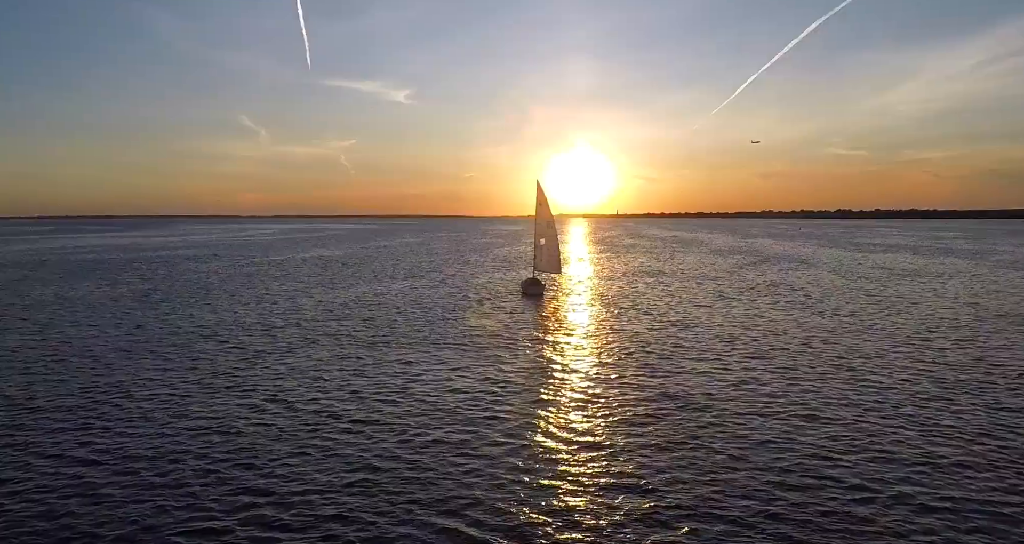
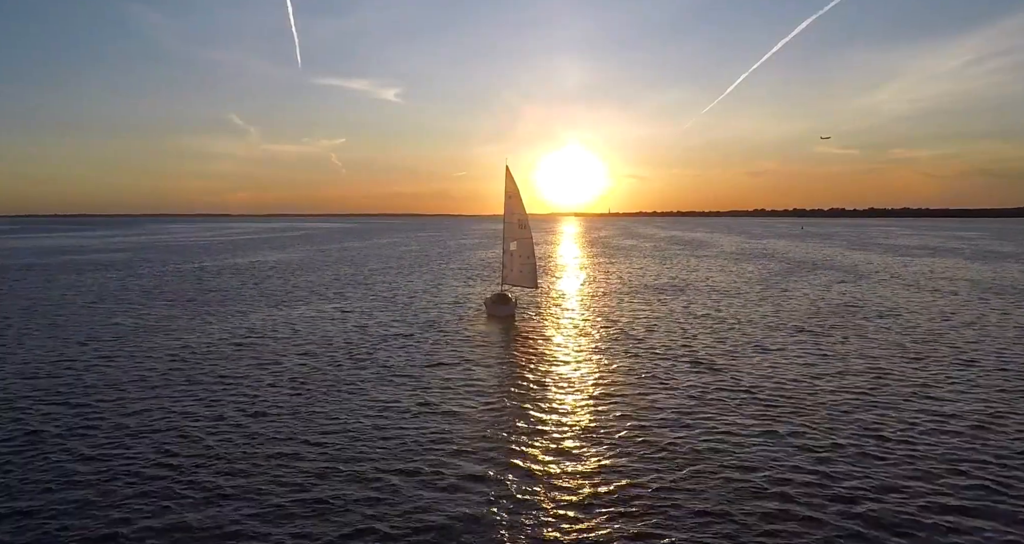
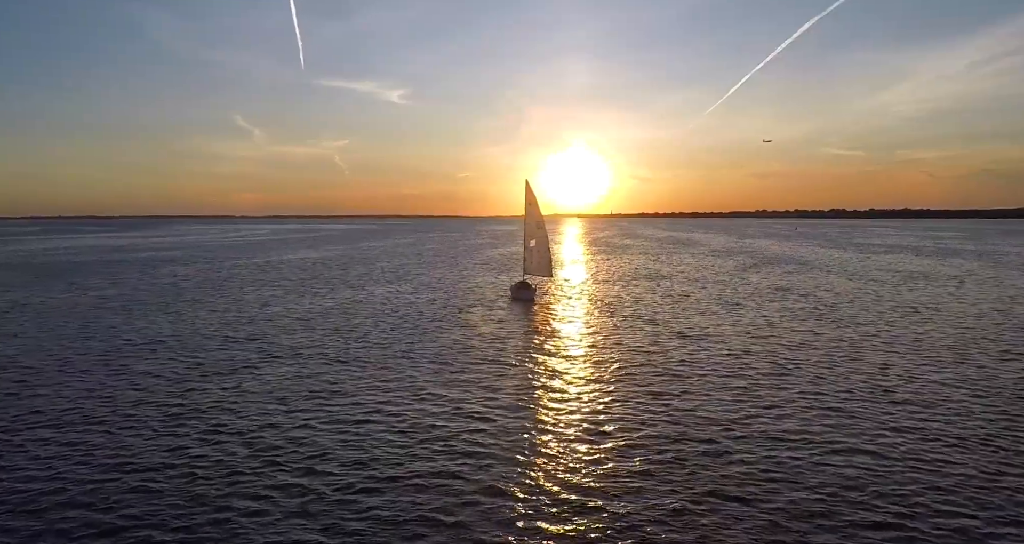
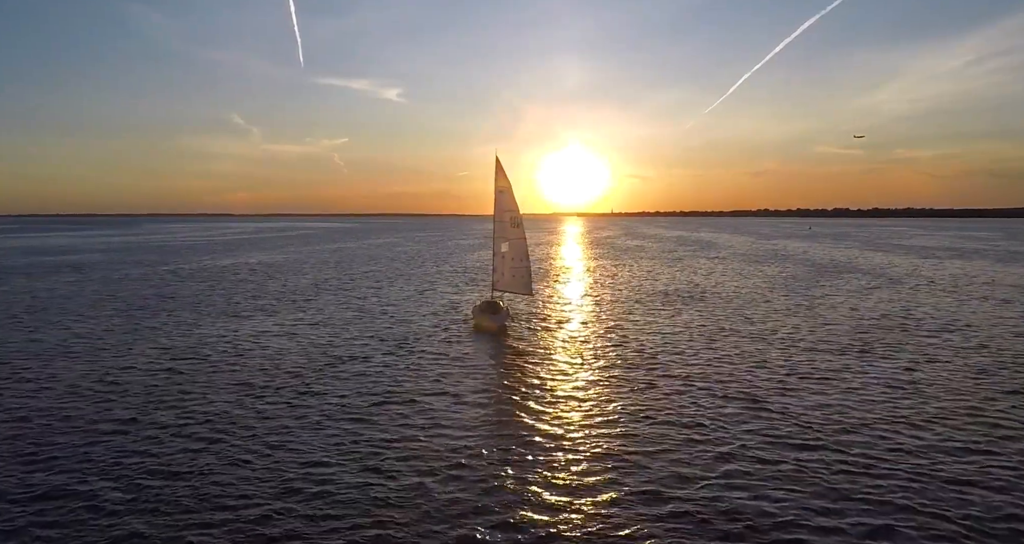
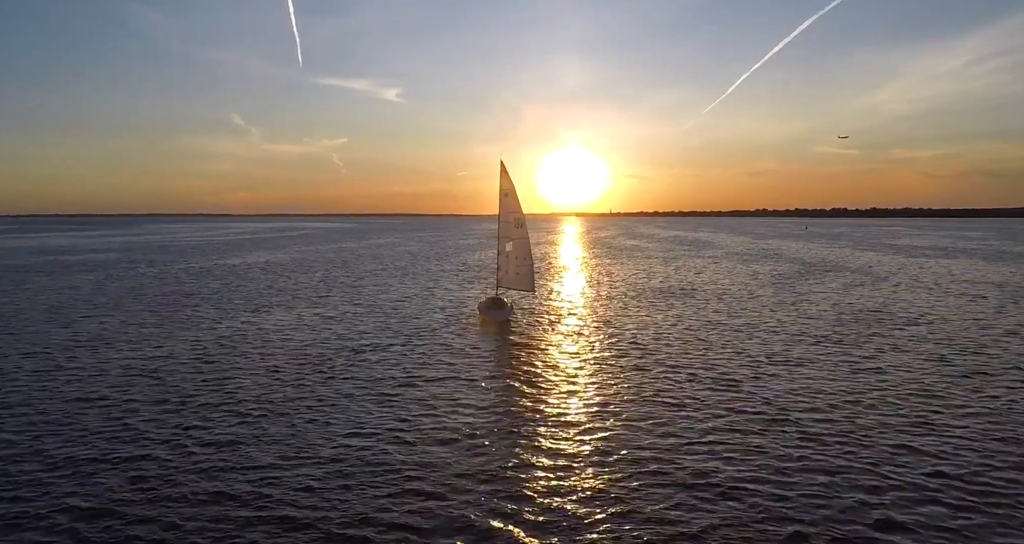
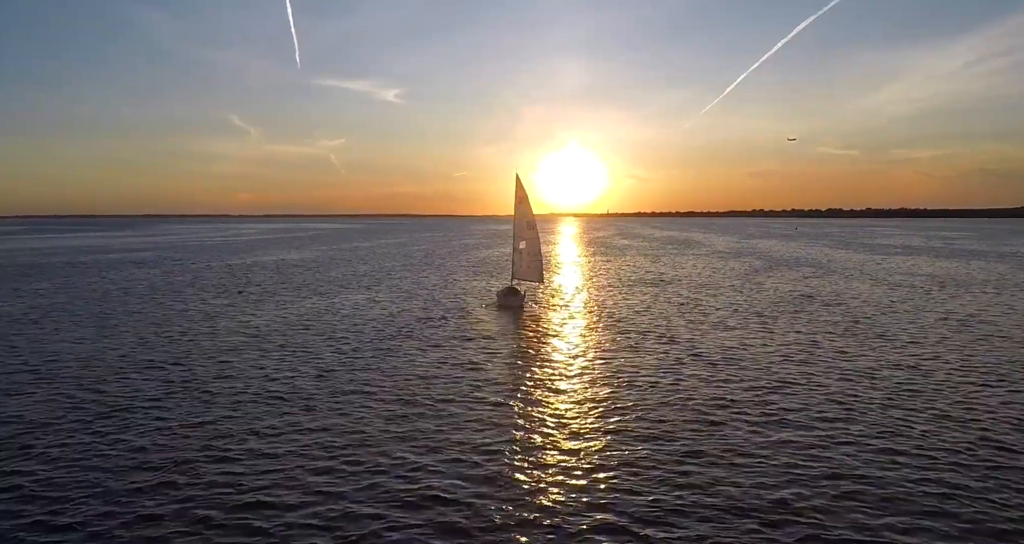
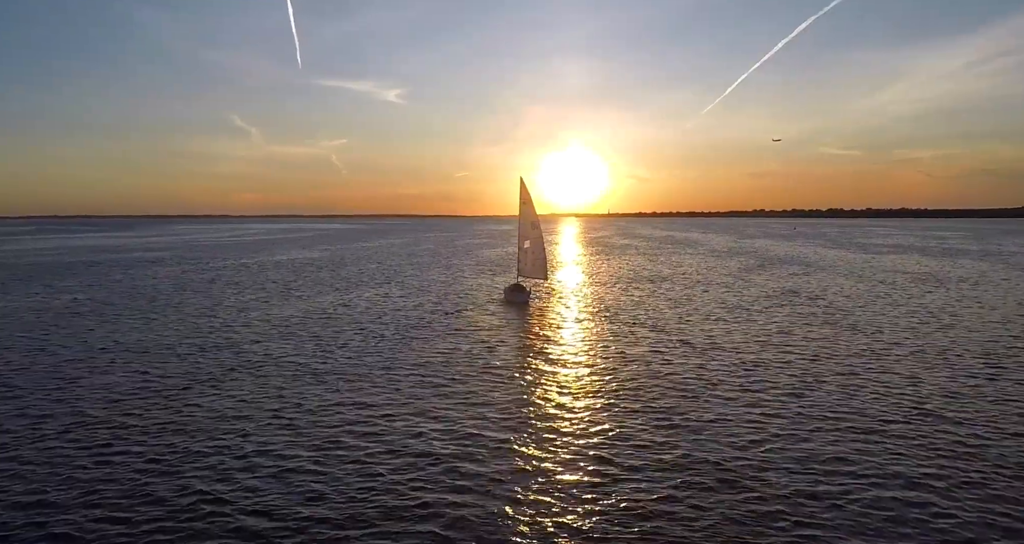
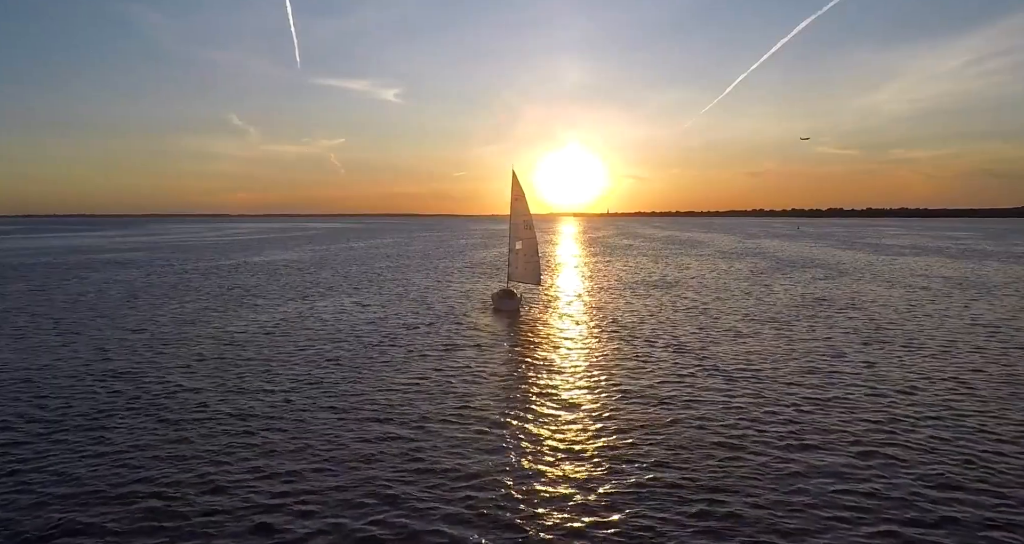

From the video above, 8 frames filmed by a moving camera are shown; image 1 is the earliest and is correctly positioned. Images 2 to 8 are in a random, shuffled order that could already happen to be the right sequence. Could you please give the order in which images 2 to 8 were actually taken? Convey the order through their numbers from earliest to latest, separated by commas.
3, 7, 6, 8, 2, 5, 4
